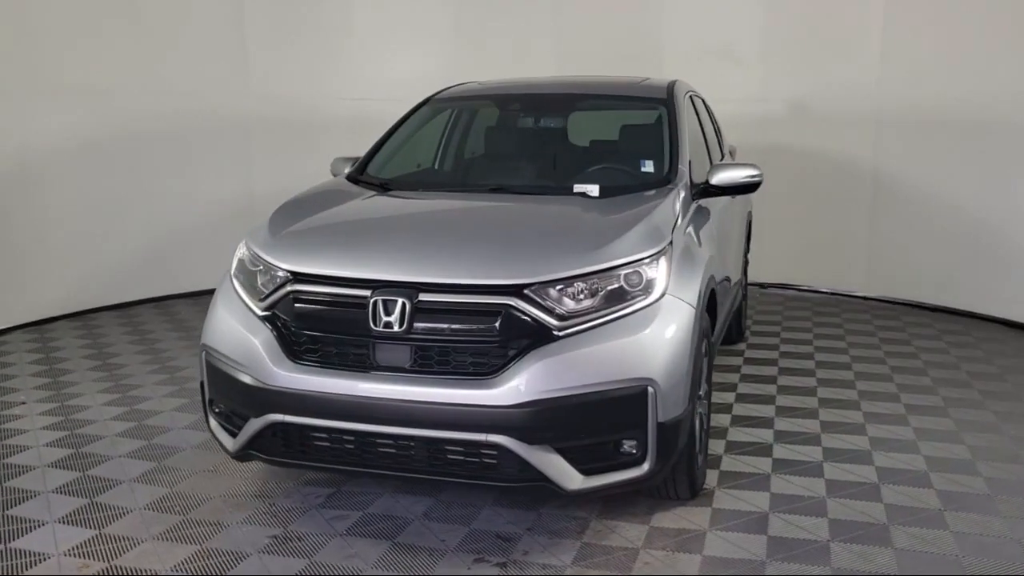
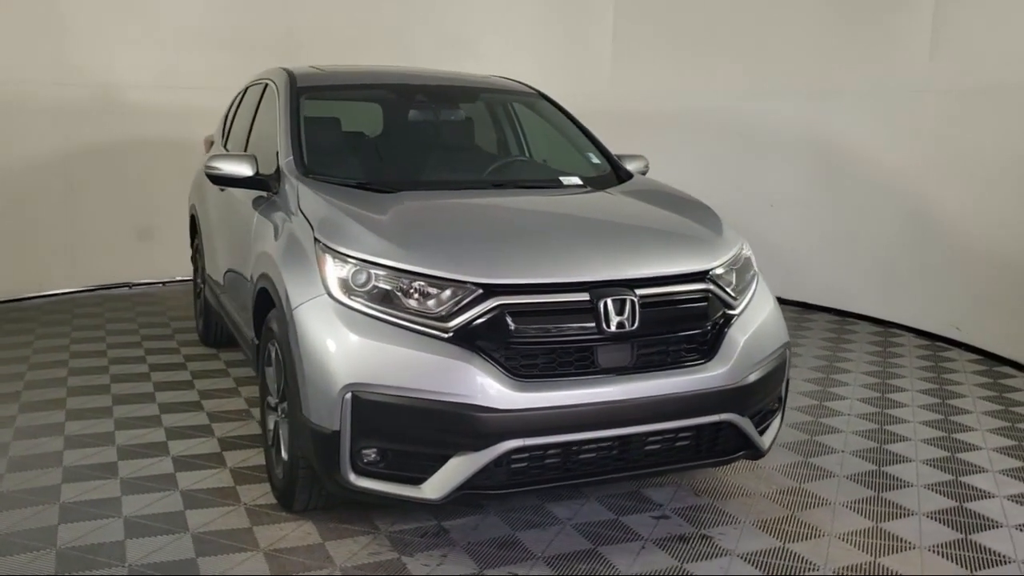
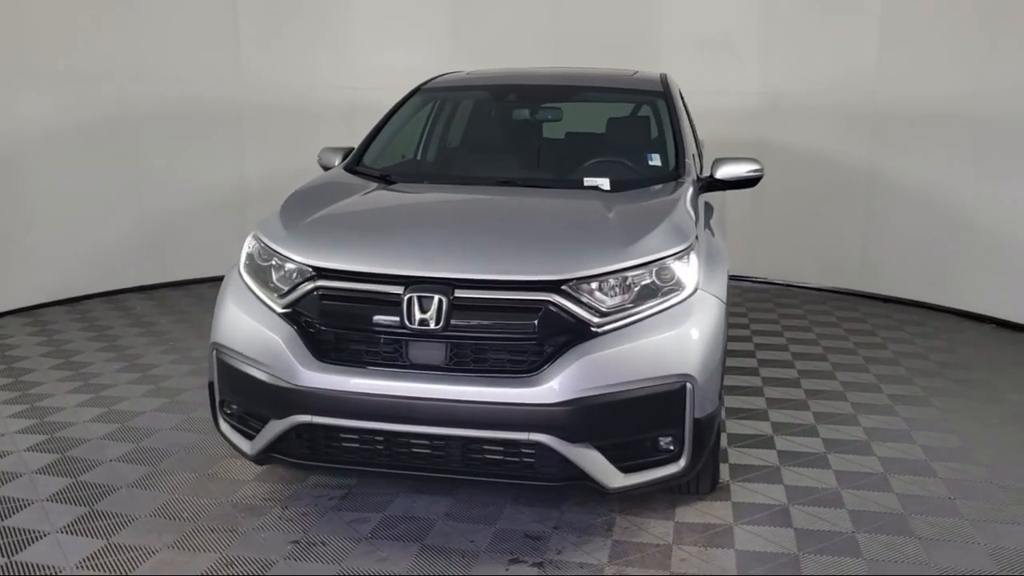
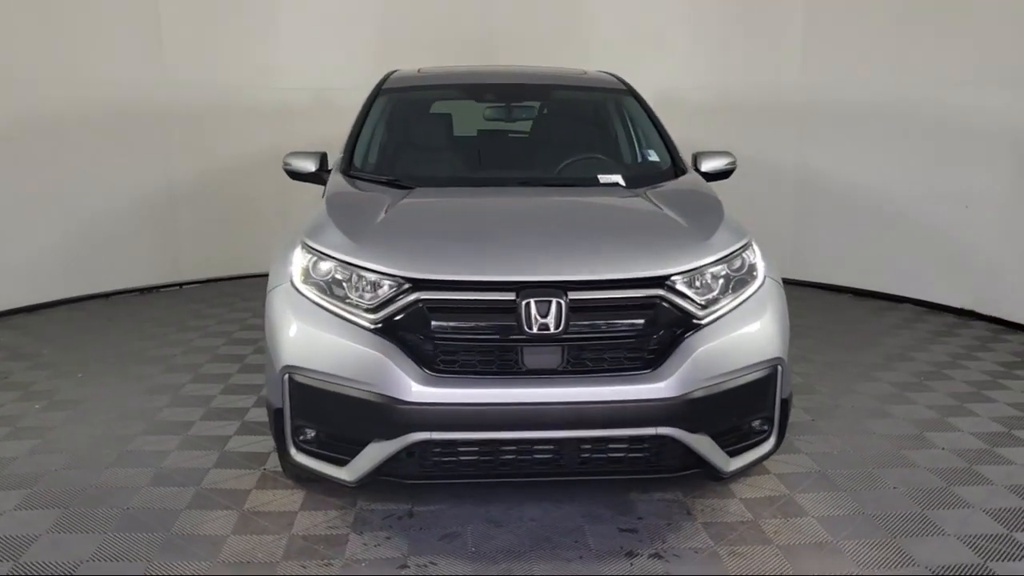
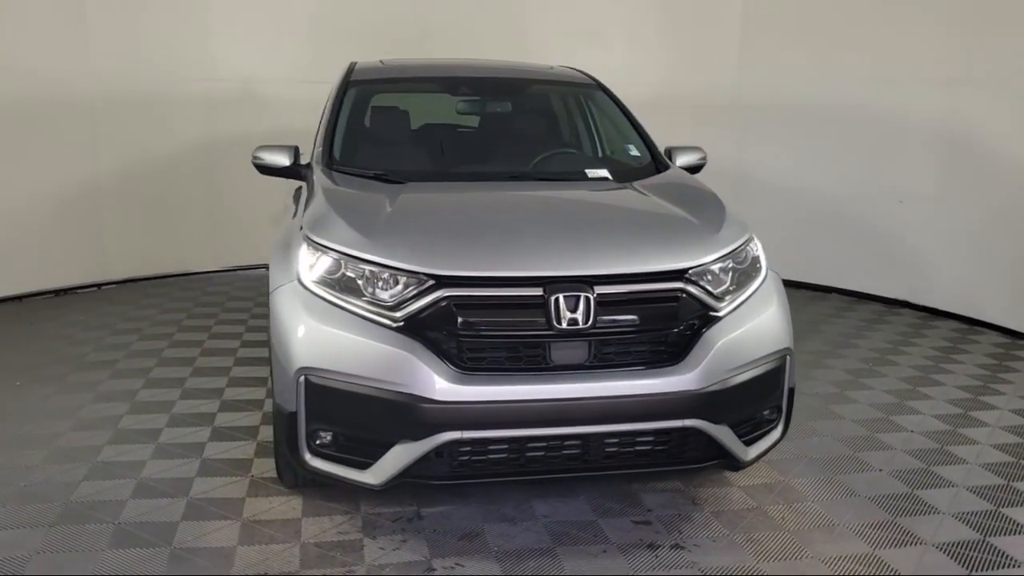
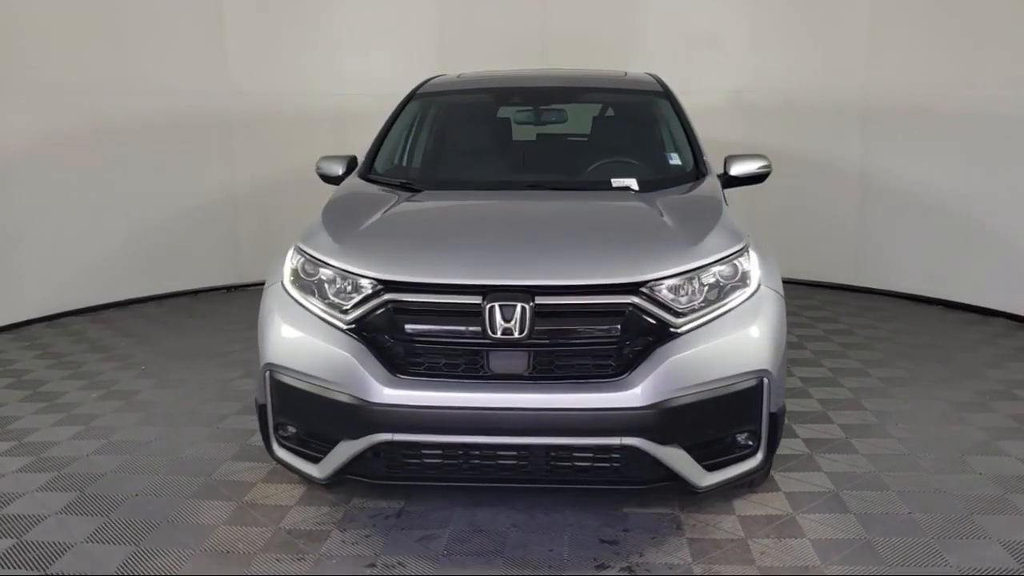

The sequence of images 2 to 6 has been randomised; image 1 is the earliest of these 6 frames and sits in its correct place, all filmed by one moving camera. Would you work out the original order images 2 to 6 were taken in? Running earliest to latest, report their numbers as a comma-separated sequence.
3, 6, 4, 5, 2
